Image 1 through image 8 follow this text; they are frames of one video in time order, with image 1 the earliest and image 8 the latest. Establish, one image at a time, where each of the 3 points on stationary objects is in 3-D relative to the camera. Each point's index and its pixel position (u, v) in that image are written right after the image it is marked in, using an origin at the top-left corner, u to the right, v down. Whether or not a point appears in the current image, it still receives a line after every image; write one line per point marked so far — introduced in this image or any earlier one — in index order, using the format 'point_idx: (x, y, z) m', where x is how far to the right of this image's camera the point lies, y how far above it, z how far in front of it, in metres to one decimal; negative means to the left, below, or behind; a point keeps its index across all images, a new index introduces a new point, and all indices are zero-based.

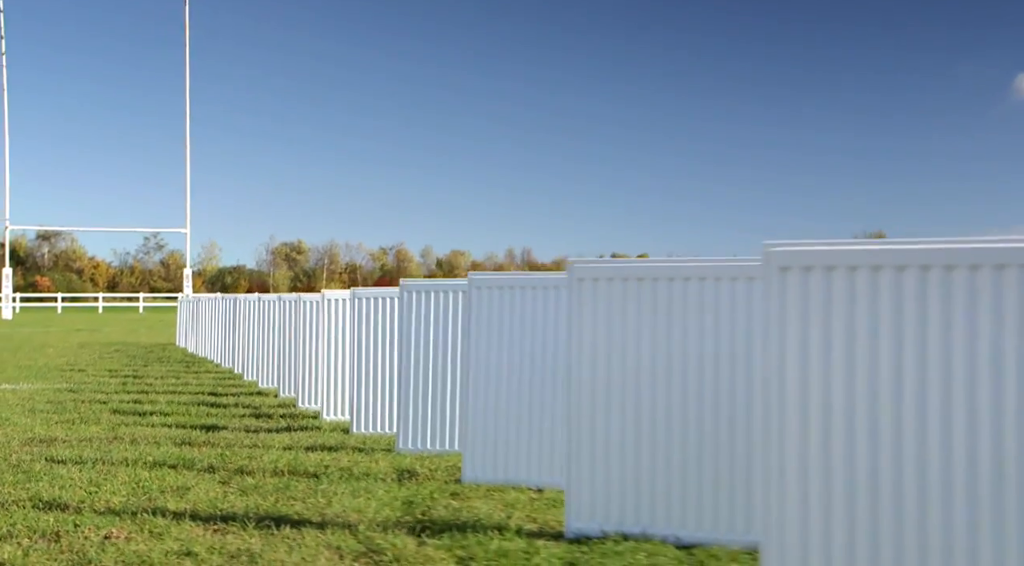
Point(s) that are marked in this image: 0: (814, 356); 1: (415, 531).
0: (+0.7, -0.2, +2.8) m
1: (-0.3, -0.8, +4.0) m
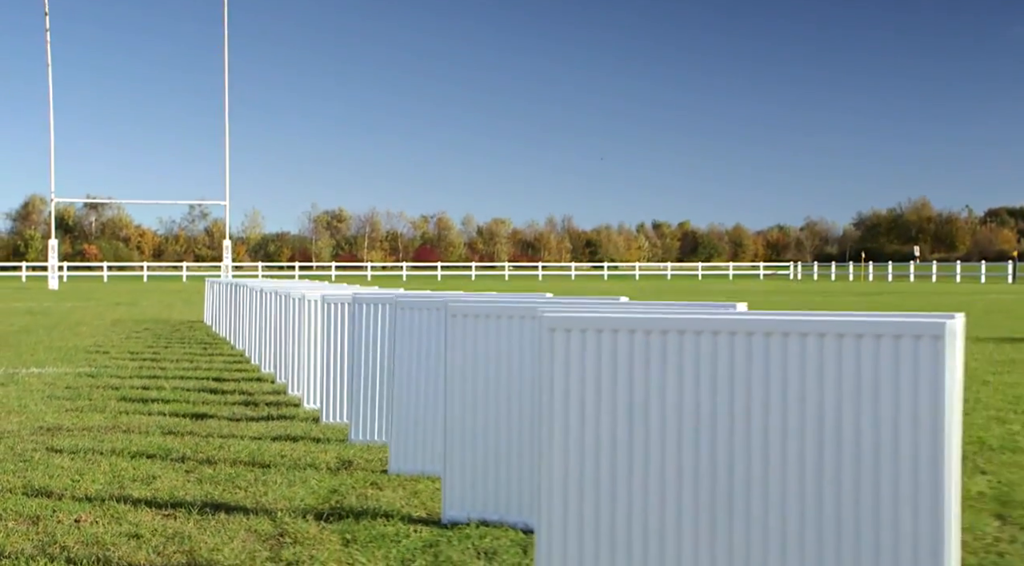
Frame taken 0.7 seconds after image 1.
0: (+0.2, -0.3, +3.7) m
1: (-0.7, -0.9, +5.0) m
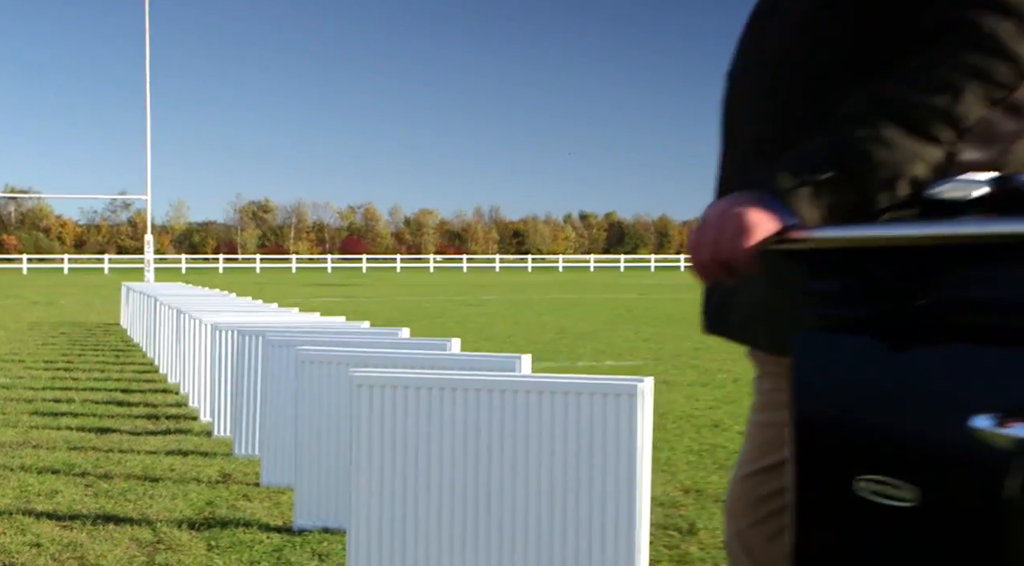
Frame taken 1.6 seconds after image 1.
0: (-0.5, -0.6, +4.8) m
1: (-1.5, -1.1, +6.0) m
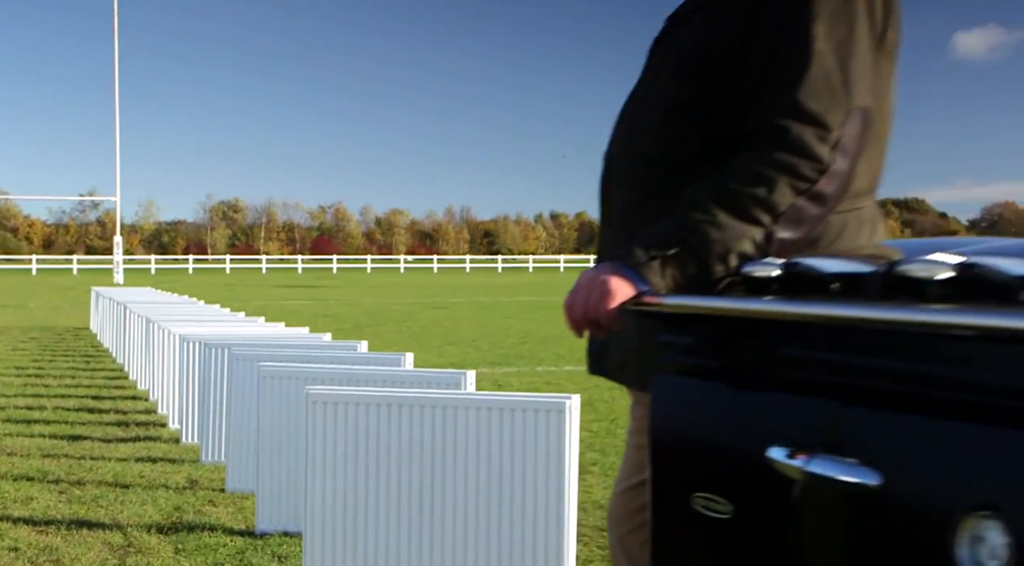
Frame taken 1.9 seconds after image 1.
0: (-0.7, -0.7, +5.2) m
1: (-1.7, -1.2, +6.4) m
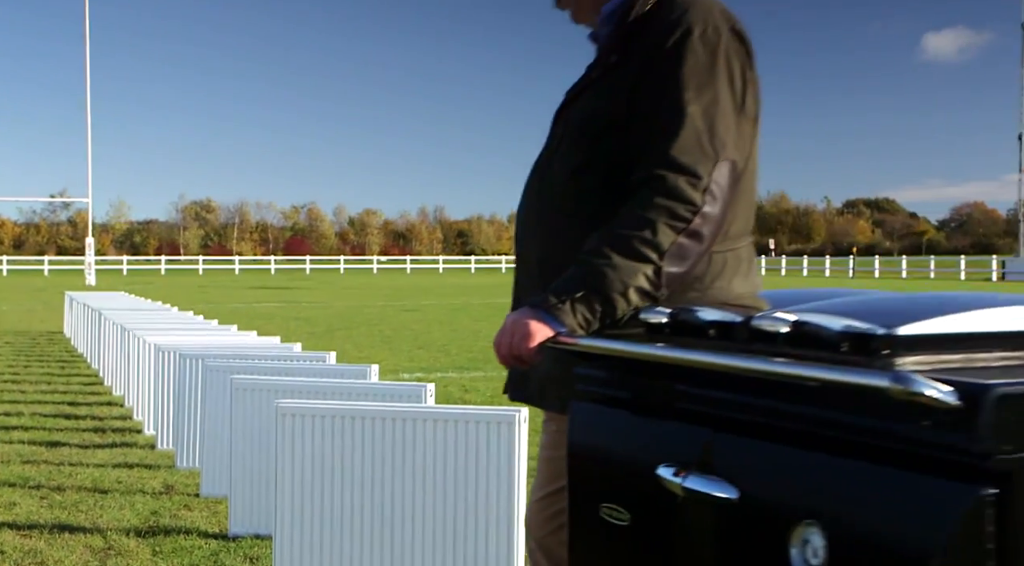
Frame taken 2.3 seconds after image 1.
0: (-0.9, -0.8, +5.6) m
1: (-1.9, -1.3, +6.8) m
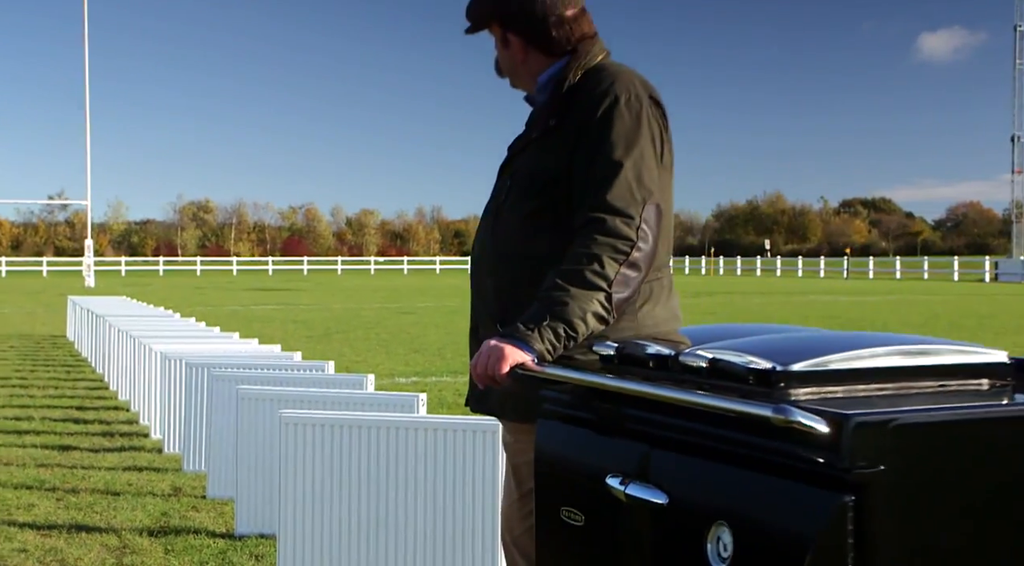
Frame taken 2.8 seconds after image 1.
0: (-1.0, -0.9, +6.1) m
1: (-2.0, -1.4, +7.3) m
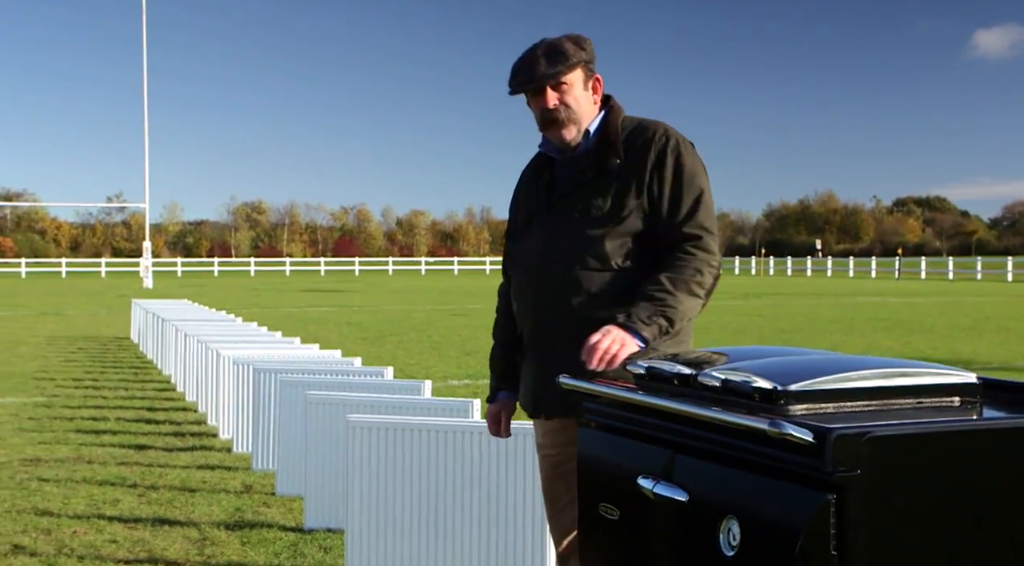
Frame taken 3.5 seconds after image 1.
0: (-0.7, -0.9, +6.7) m
1: (-1.7, -1.5, +8.0) m
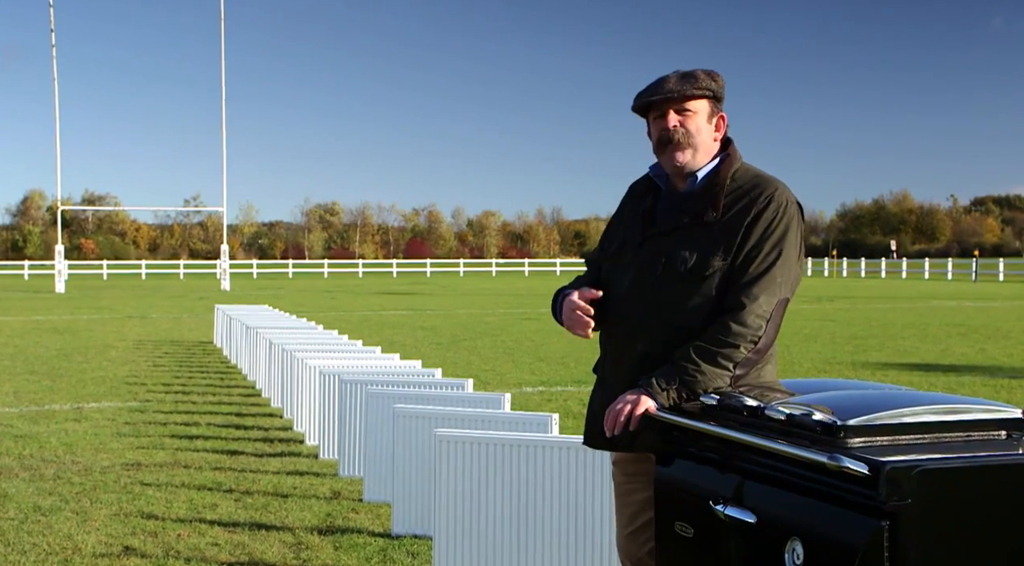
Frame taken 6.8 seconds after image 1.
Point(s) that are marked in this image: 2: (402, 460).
0: (-0.3, -1.1, +7.2) m
1: (-1.2, -1.6, +8.4) m
2: (-0.7, -1.1, +8.2) m
